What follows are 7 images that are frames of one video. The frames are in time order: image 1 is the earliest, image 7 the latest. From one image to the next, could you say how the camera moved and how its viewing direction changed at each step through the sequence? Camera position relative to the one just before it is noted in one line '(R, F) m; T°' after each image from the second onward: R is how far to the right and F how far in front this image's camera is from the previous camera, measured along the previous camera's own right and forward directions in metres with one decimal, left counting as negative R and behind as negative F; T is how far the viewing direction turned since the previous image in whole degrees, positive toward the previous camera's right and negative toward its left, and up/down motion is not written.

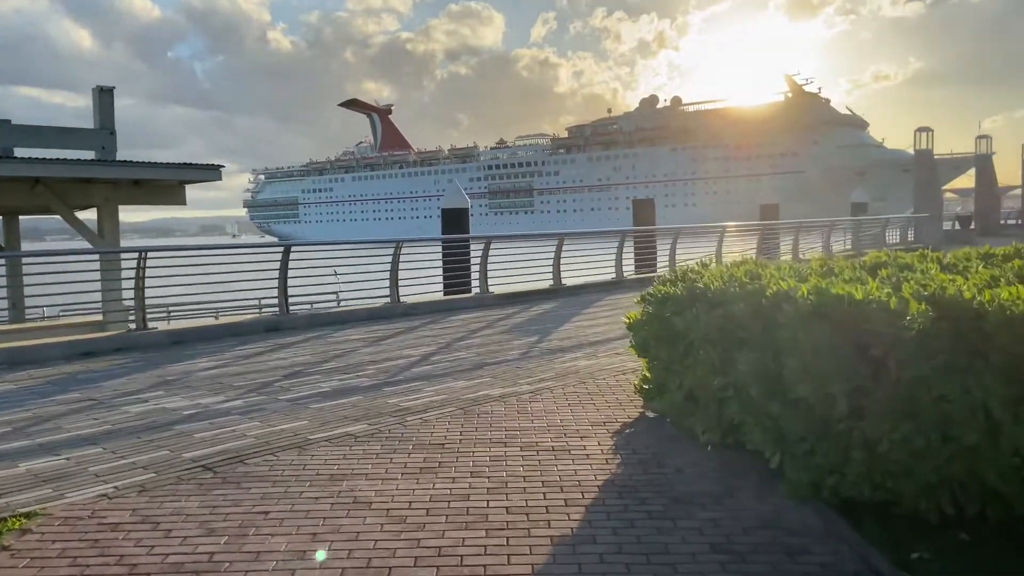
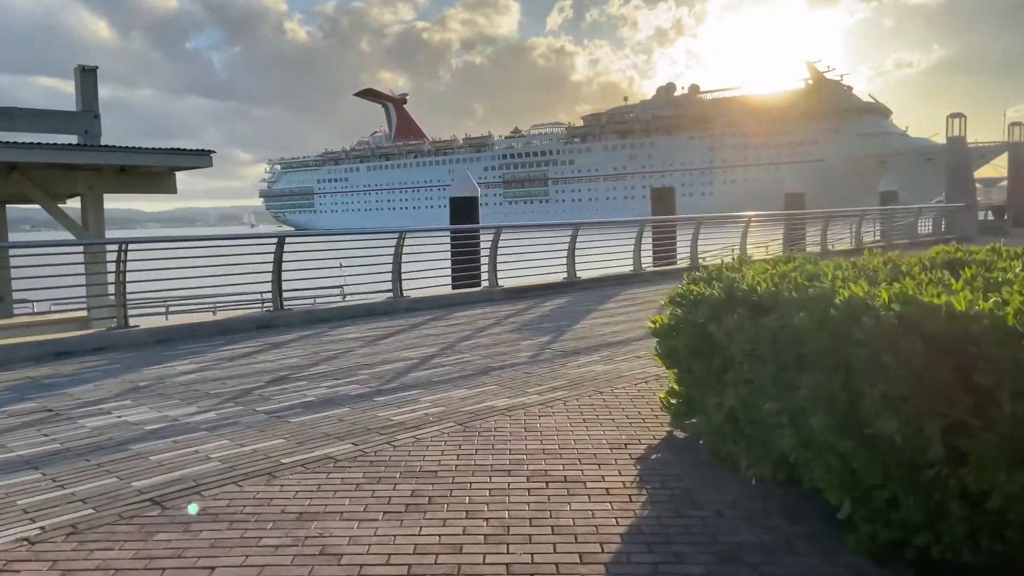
(0.0, +0.7) m; -1°
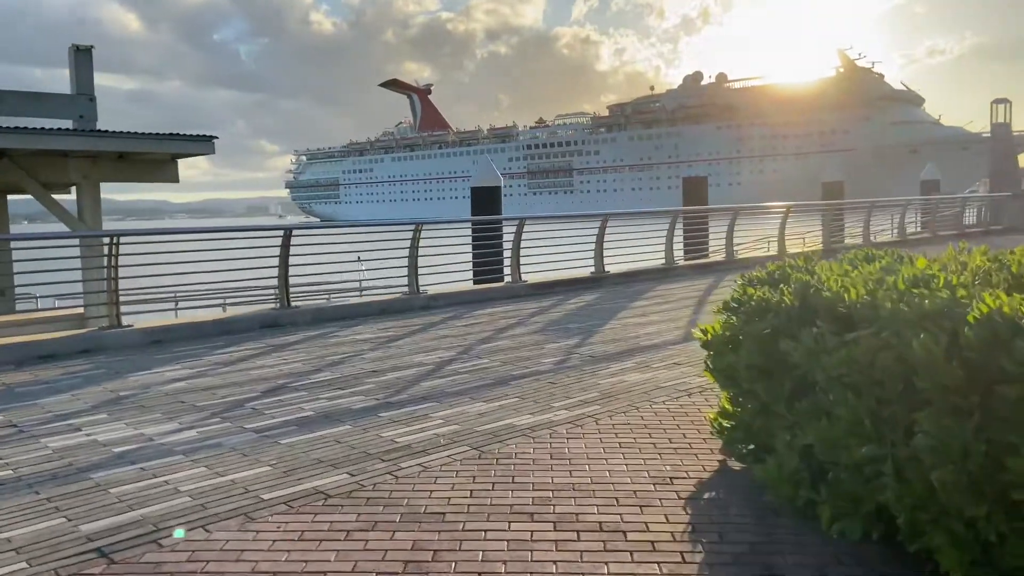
(0.0, +0.7) m; -2°
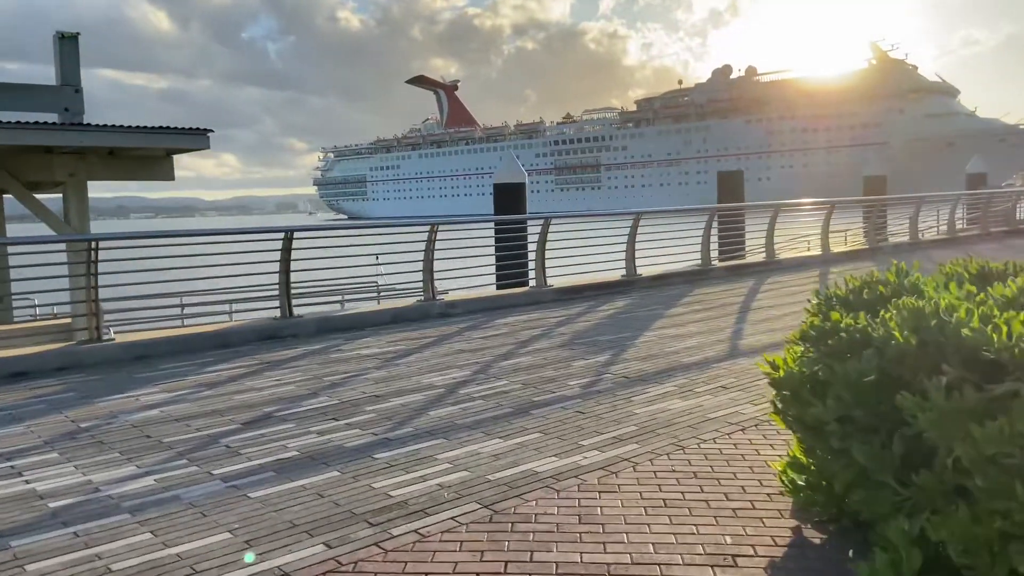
(0.0, +0.8) m; -2°
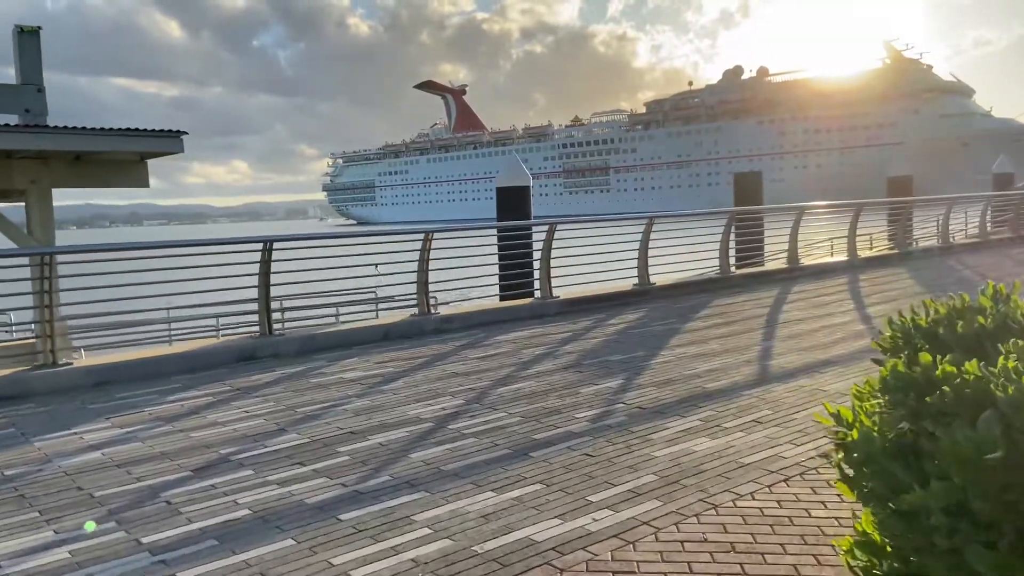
(+0.1, +0.7) m; -1°
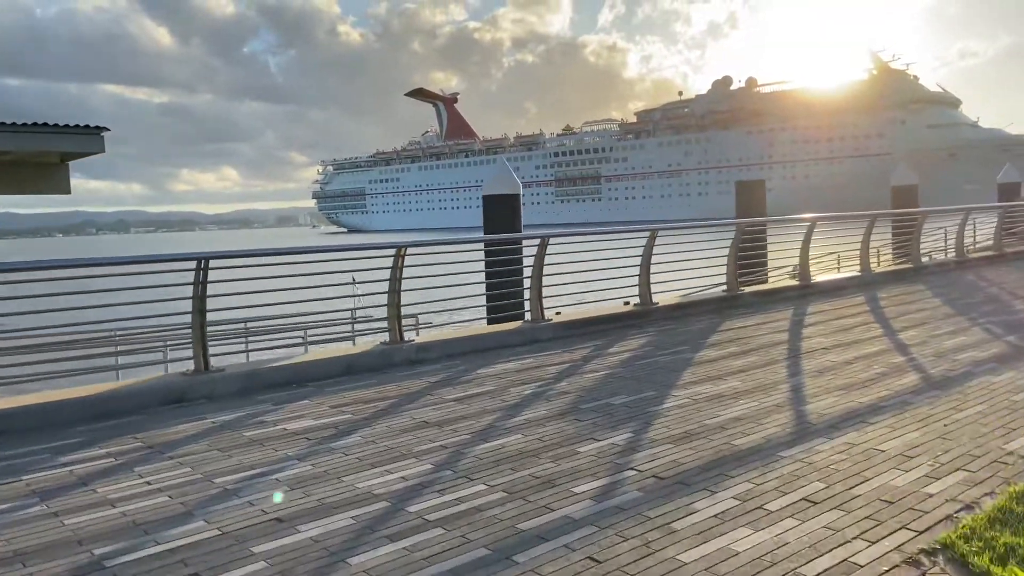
(+0.1, +1.1) m; +1°
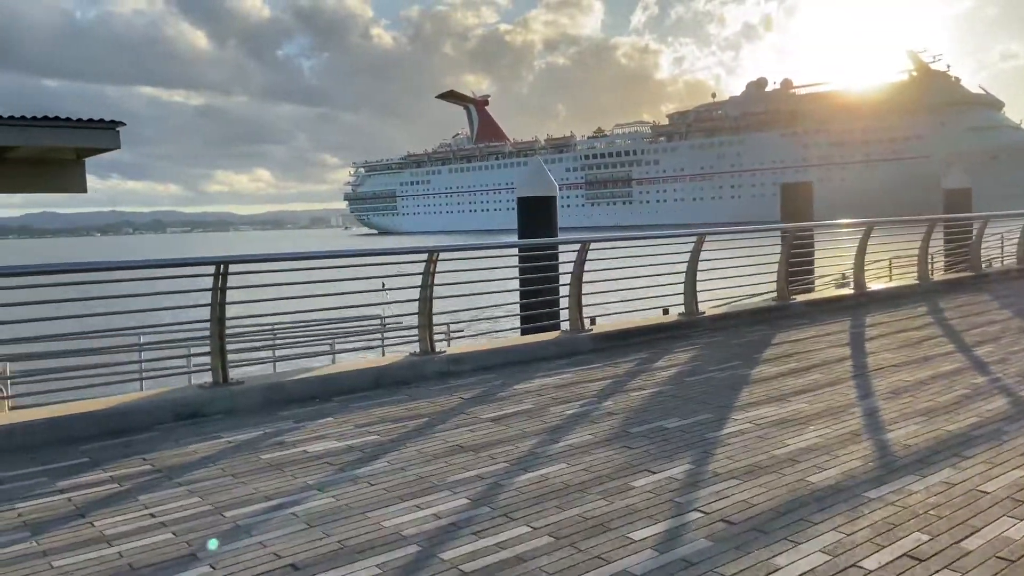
(-0.1, +0.5) m; -2°
